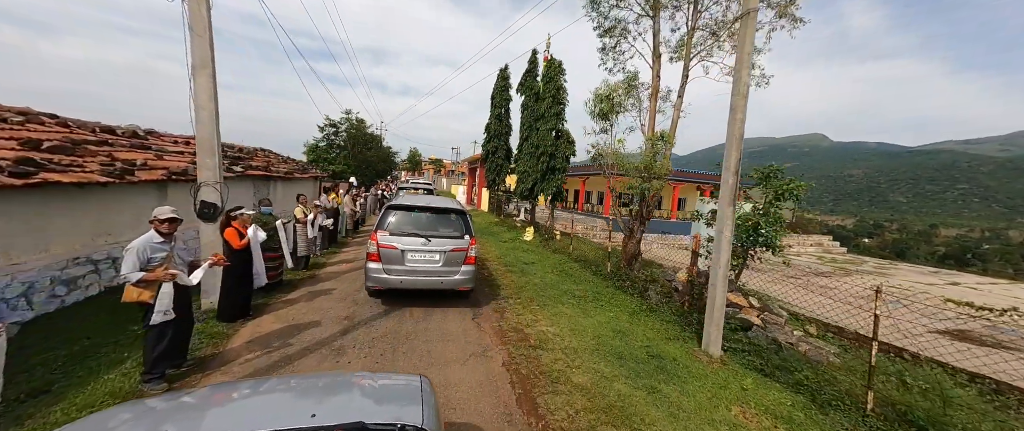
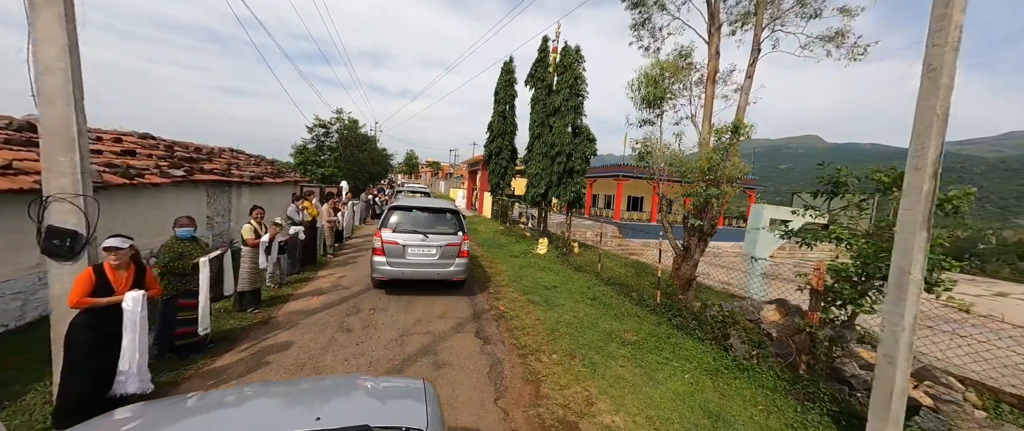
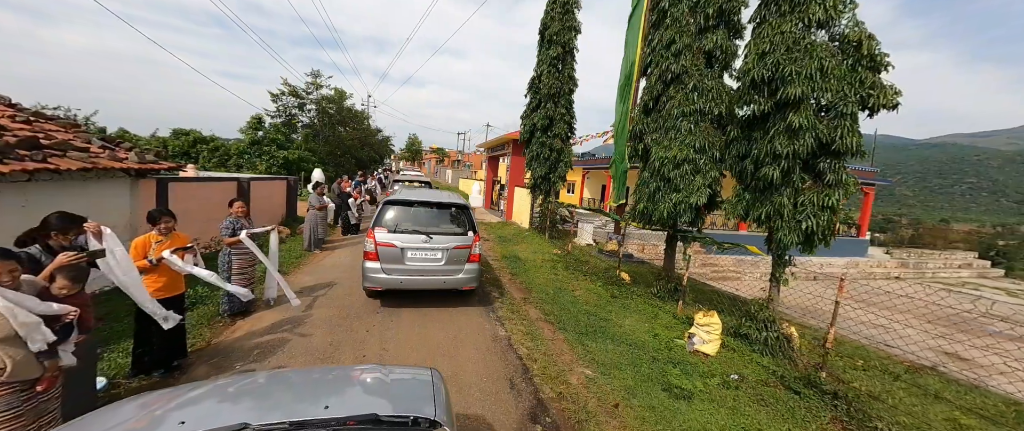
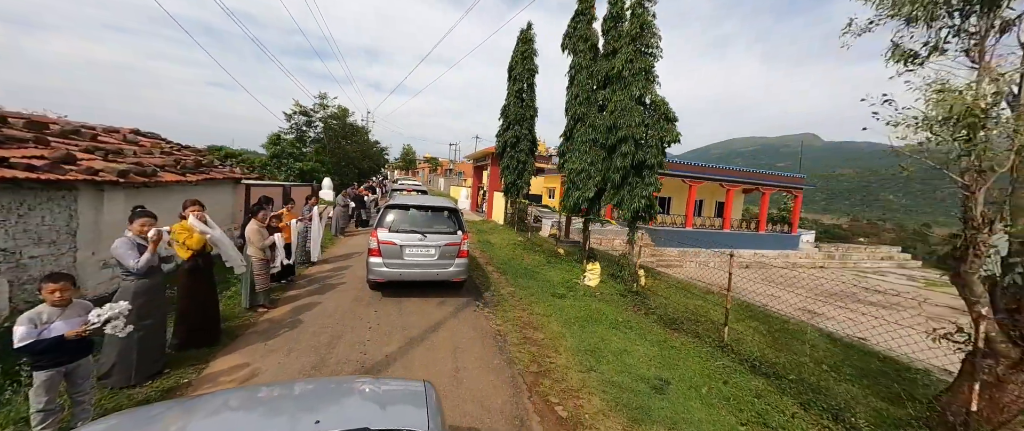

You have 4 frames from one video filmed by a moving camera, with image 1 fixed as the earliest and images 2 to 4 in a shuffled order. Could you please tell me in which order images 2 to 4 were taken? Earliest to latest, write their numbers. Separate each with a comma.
2, 4, 3
